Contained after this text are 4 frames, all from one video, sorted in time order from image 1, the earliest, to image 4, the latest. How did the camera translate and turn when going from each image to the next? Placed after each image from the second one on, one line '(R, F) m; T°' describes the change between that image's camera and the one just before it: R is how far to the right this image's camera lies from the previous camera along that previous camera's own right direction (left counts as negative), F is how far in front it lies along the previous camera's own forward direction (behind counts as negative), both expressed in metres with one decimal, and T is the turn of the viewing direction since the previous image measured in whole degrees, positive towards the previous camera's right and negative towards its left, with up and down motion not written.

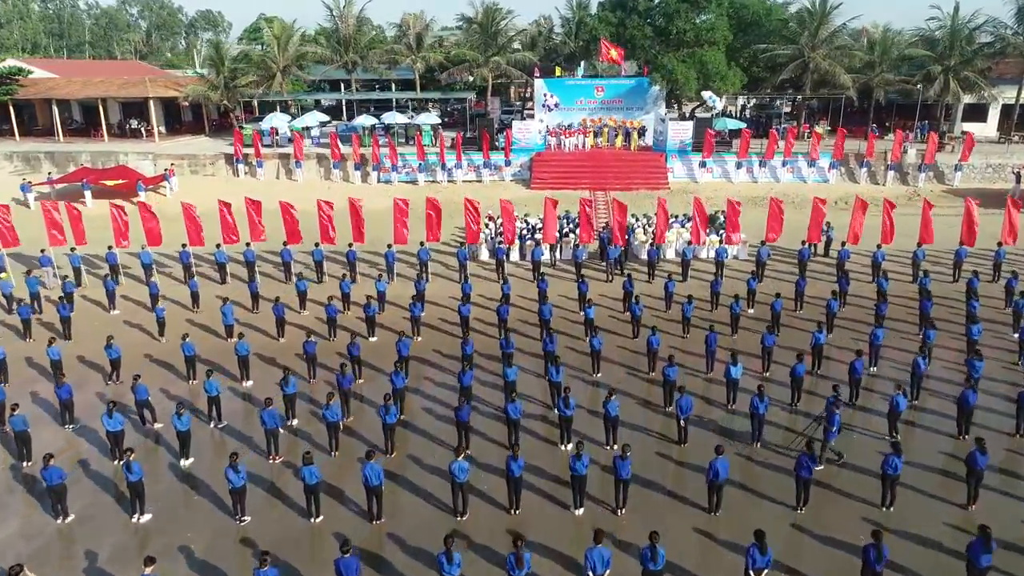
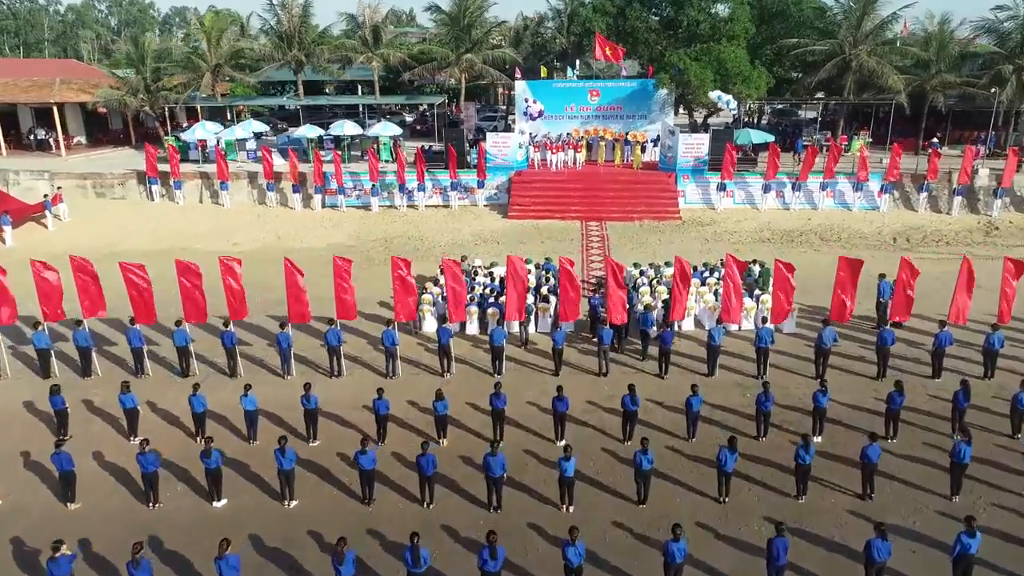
(+1.0, +6.6) m; 0°
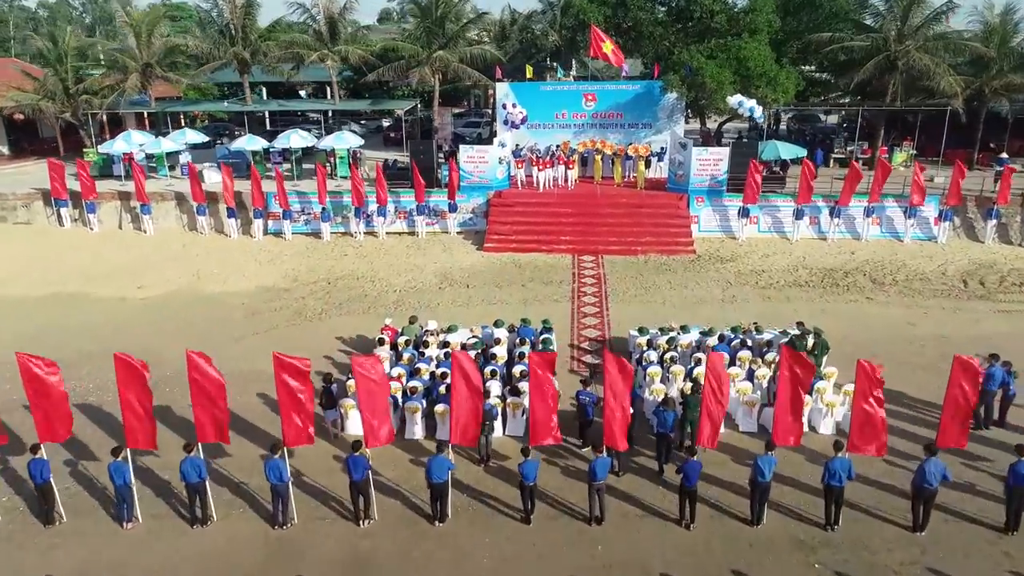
(+0.7, +4.8) m; 0°
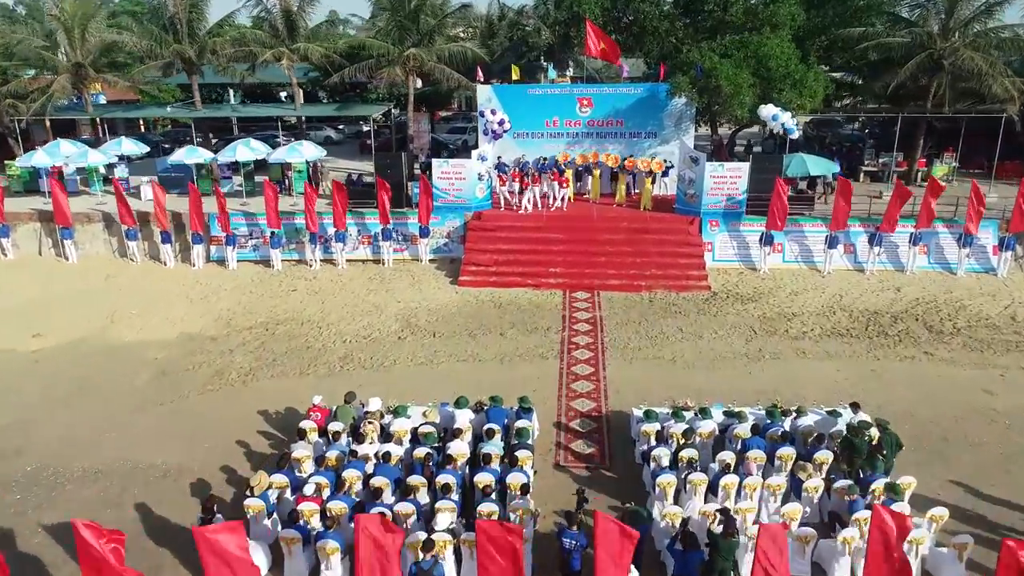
(+0.5, +3.4) m; 0°
